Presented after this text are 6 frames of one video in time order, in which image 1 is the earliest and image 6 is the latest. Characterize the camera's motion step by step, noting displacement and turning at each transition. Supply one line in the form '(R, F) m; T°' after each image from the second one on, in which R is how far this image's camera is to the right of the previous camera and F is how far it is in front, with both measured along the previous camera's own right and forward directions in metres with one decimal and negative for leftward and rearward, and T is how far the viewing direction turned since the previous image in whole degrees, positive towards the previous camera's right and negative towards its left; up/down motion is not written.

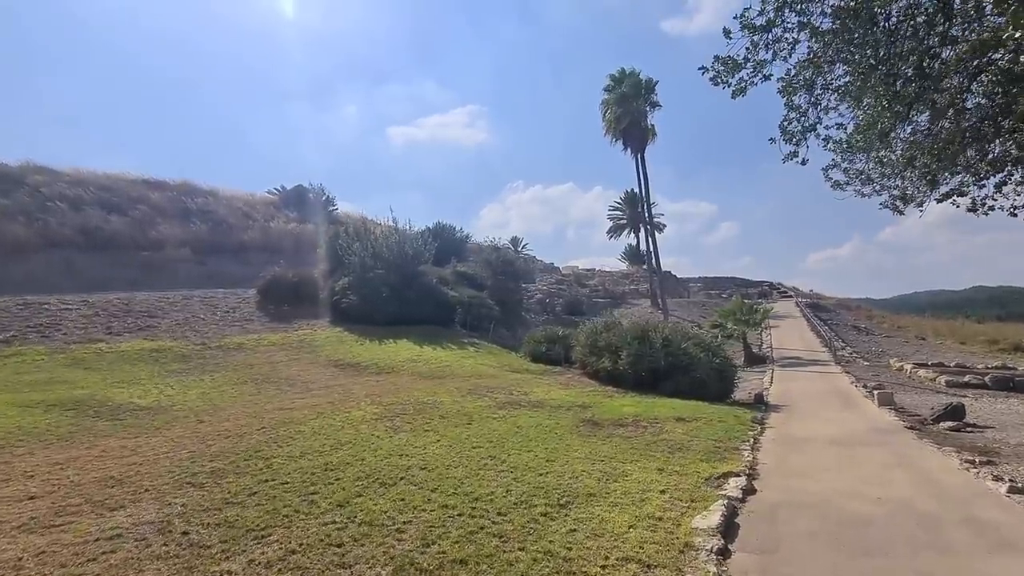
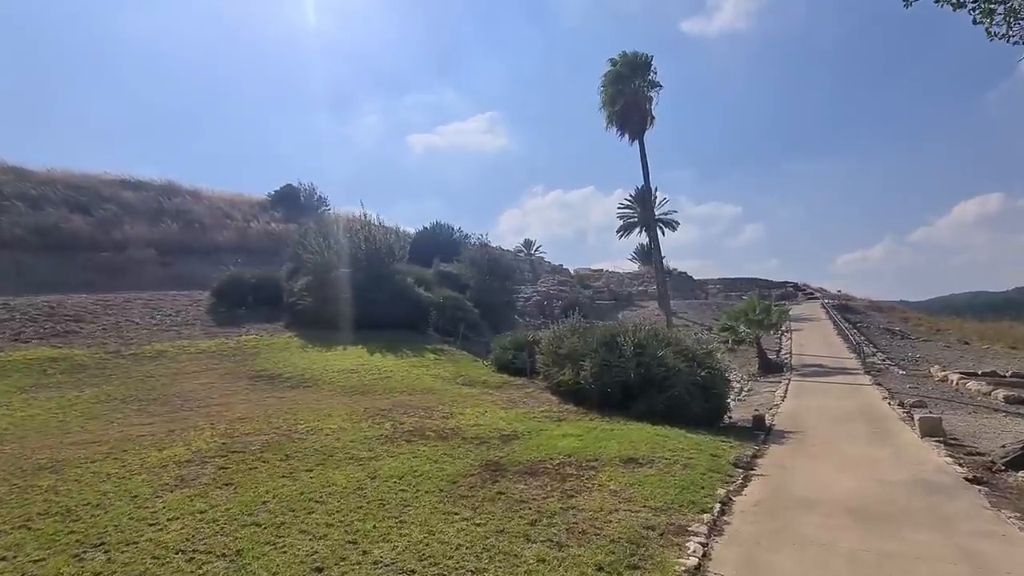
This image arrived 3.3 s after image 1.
(+2.2, +3.1) m; -3°
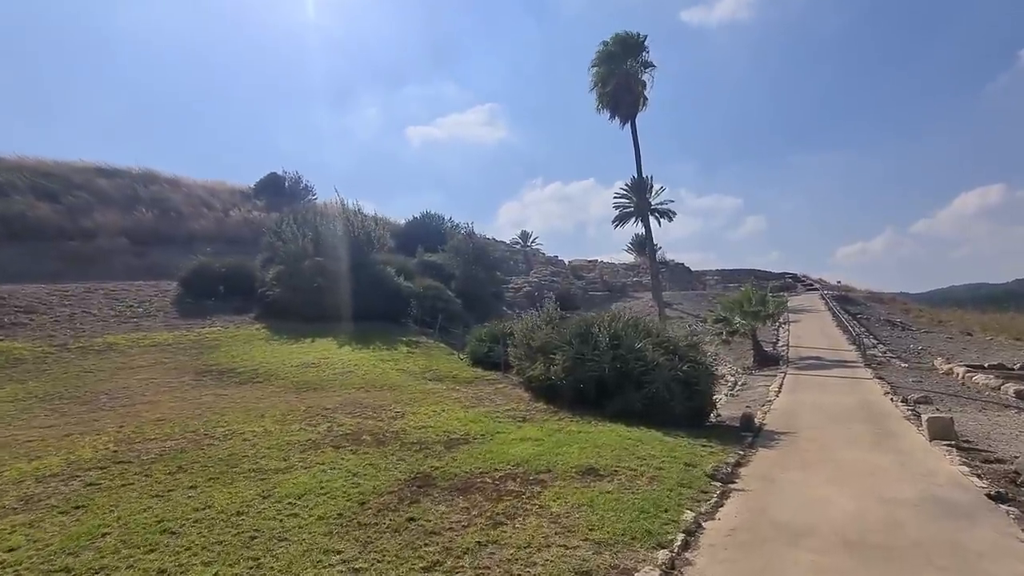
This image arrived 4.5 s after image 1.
(+0.8, +1.2) m; 0°
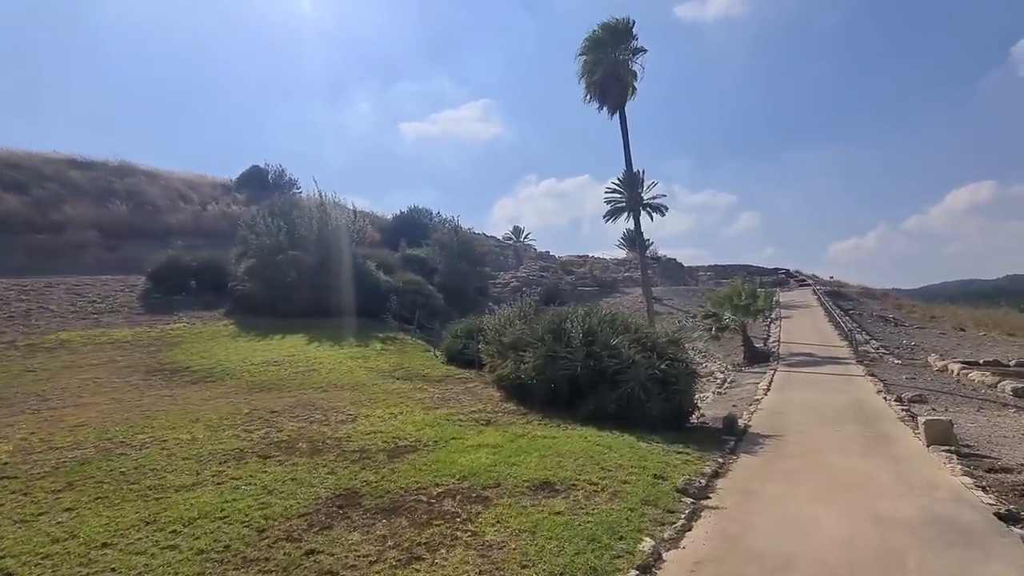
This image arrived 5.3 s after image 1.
(+0.6, +0.8) m; +1°
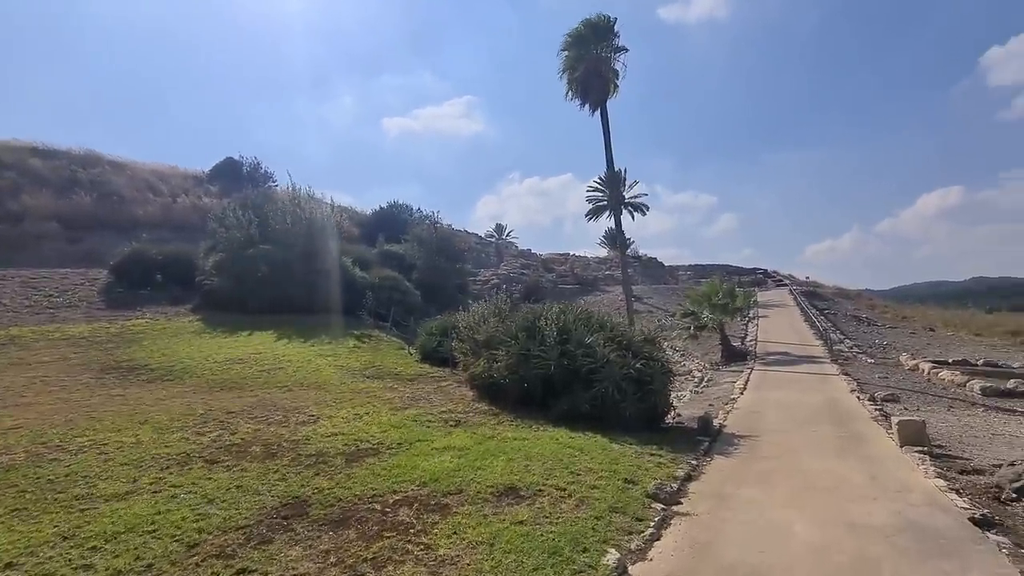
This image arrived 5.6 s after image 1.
(+0.2, +0.3) m; +2°
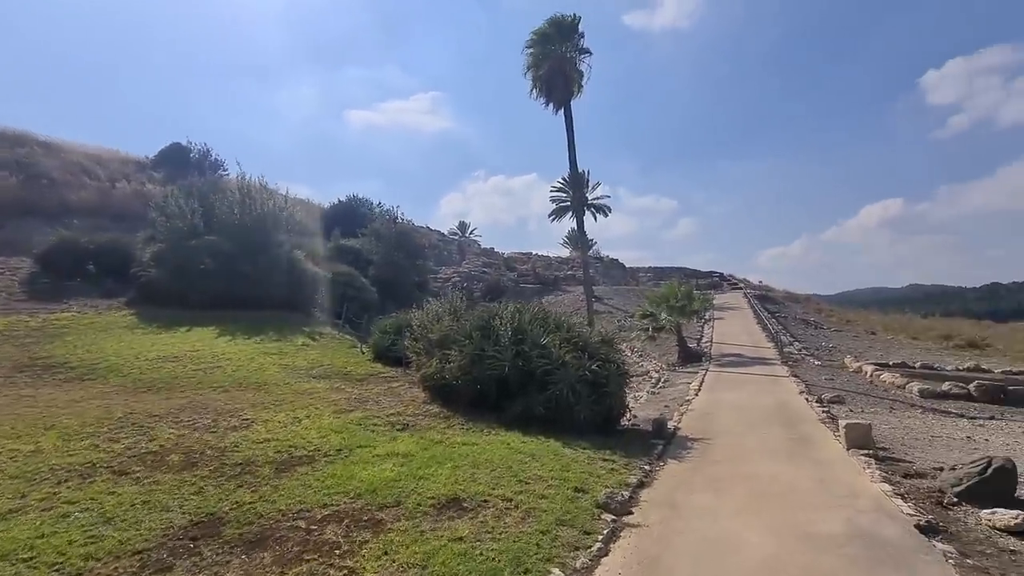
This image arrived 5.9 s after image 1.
(+0.2, +0.3) m; +4°
